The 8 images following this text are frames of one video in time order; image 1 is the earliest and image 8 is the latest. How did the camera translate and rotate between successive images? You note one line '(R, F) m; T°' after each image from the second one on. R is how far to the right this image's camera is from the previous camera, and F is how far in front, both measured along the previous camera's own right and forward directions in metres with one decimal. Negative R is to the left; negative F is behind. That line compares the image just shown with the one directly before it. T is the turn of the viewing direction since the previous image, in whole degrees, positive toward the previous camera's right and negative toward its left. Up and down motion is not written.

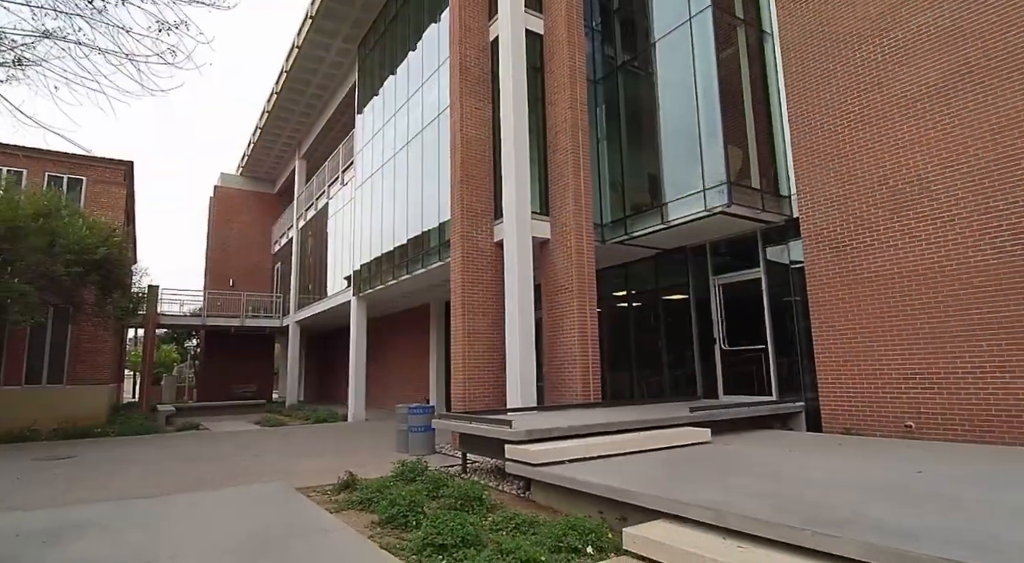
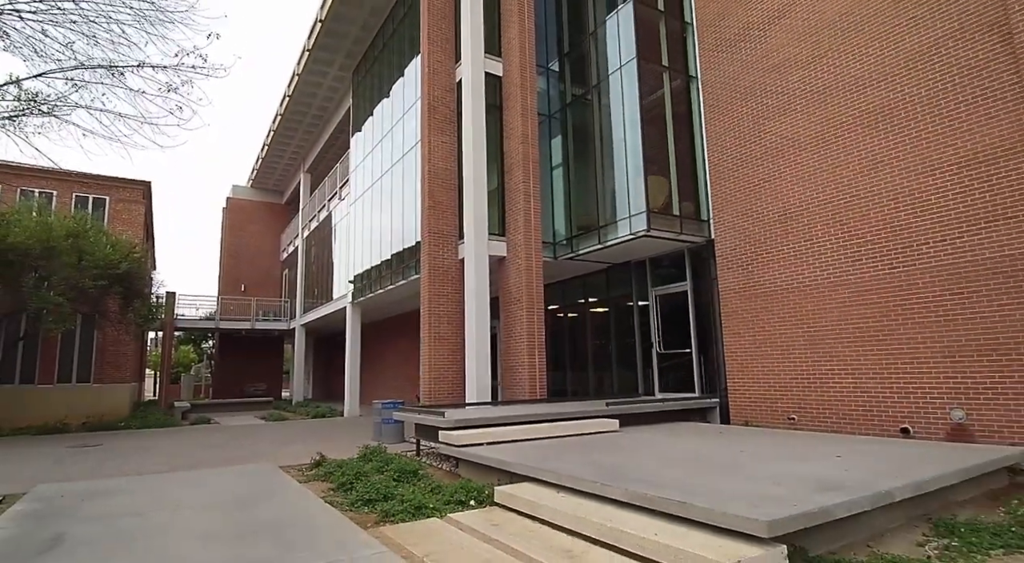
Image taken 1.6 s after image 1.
(+1.1, -1.4) m; -1°
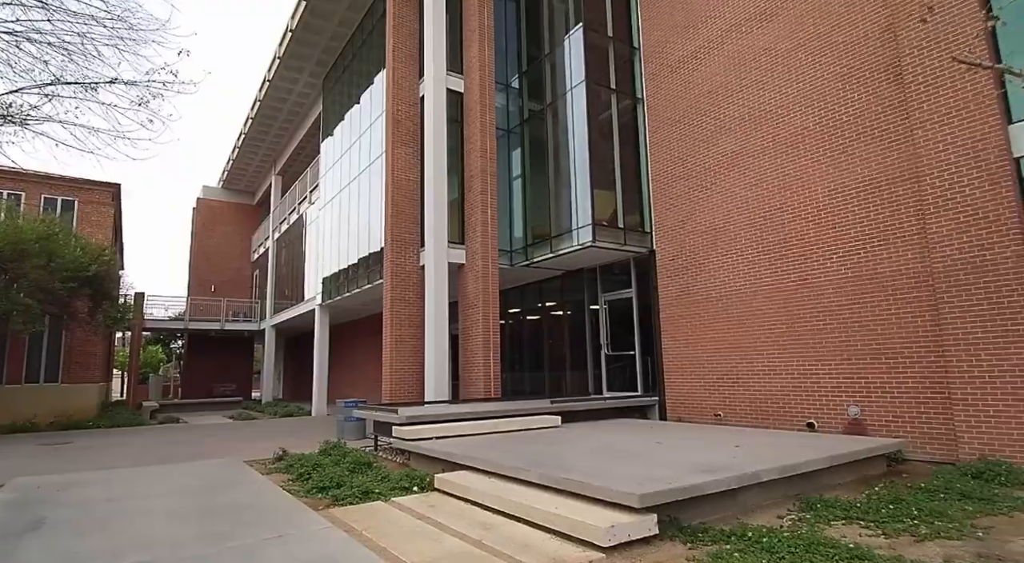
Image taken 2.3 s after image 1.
(+0.4, -0.7) m; +2°
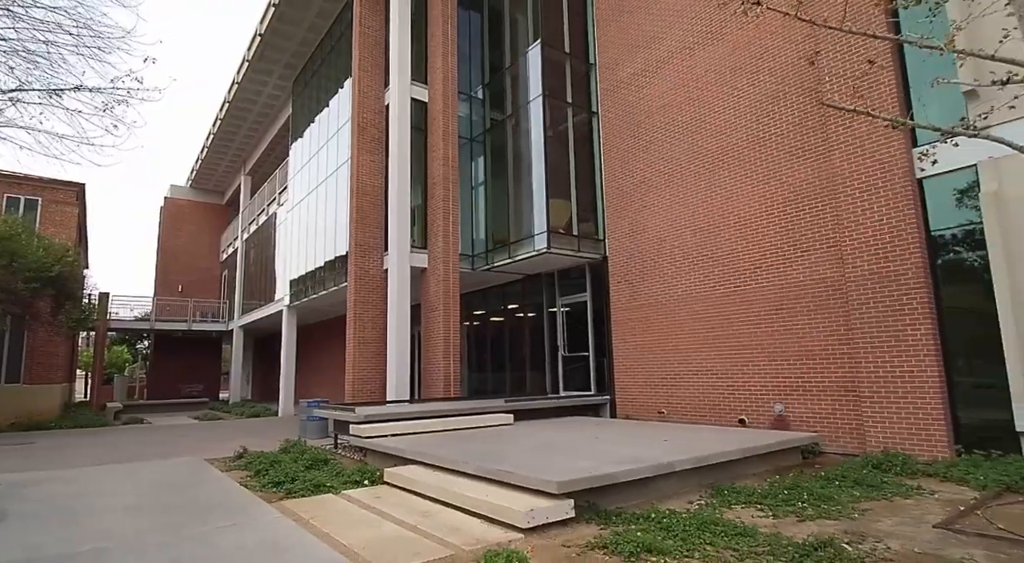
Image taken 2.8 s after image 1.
(+0.4, -0.5) m; +2°
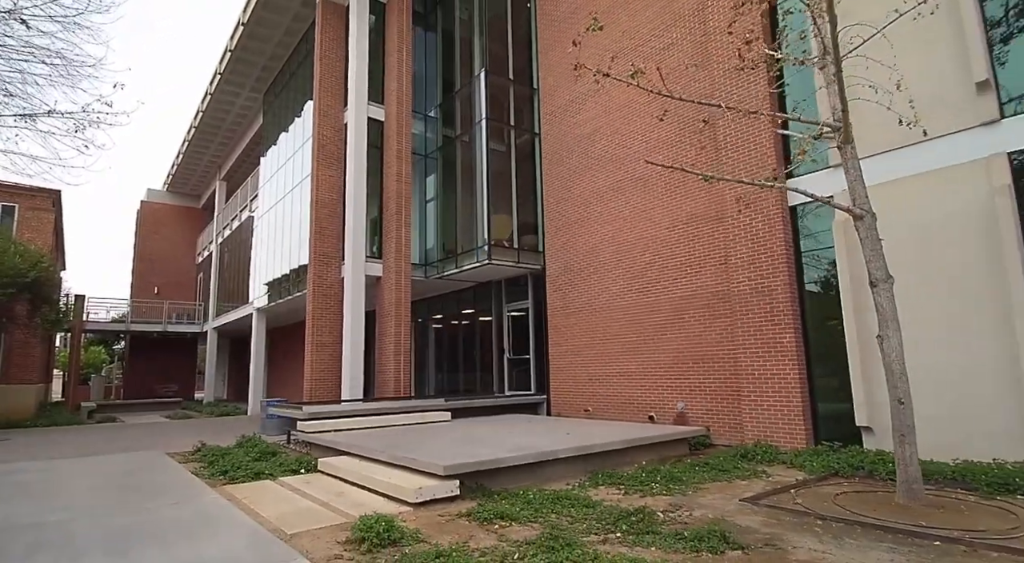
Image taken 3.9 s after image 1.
(+0.9, -1.0) m; +1°
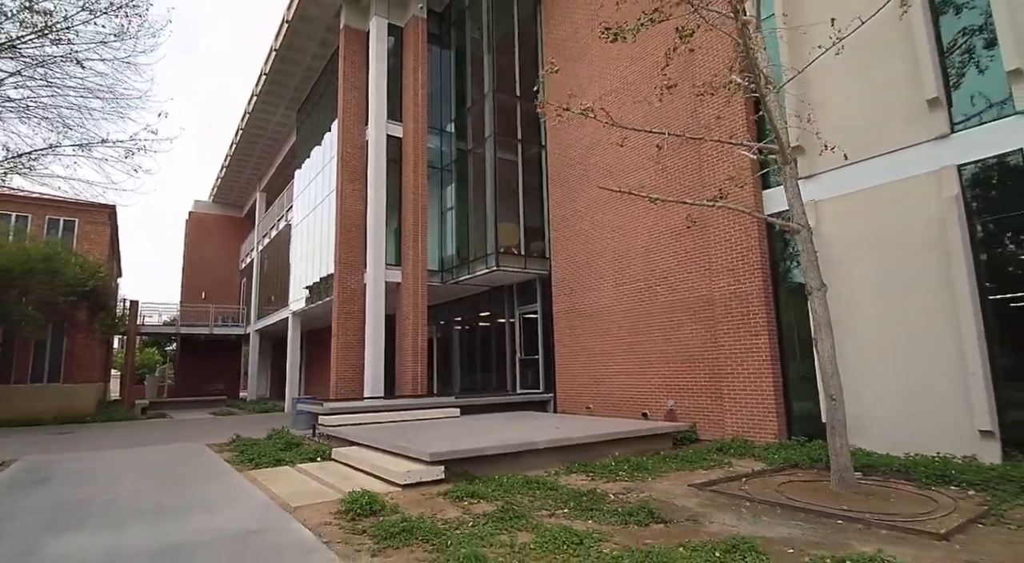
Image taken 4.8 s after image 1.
(+0.7, -0.8) m; -4°
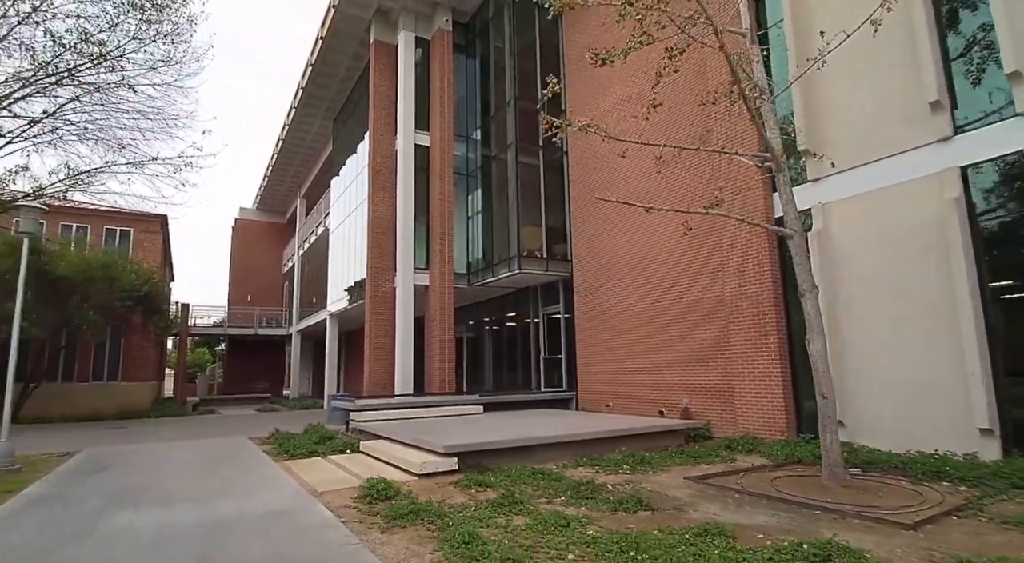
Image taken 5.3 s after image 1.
(+0.4, -0.4) m; -4°
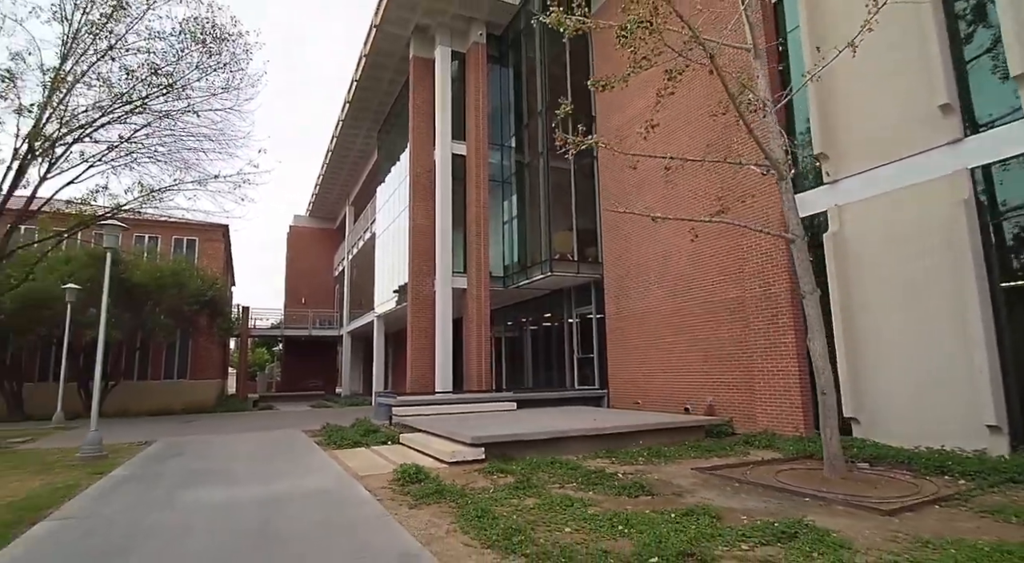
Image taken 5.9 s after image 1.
(+0.4, -0.6) m; -5°
